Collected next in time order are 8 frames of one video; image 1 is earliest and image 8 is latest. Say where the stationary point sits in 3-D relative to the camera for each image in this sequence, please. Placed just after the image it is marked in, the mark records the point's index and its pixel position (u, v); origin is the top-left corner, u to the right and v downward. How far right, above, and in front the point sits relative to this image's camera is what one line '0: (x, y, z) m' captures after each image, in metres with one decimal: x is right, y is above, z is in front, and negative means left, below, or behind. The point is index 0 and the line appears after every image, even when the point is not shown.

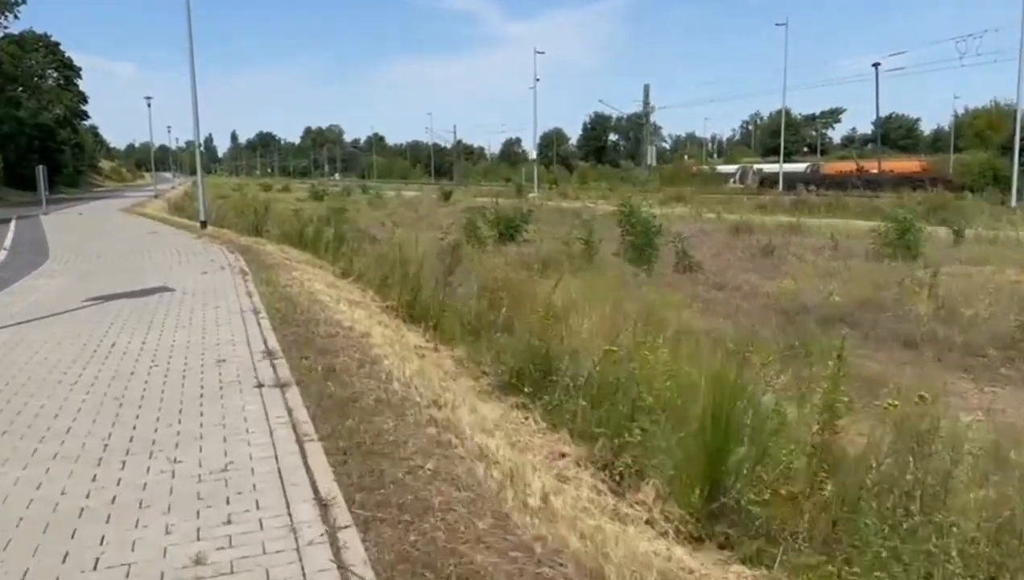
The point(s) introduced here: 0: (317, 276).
0: (-2.7, +0.2, +11.5) m
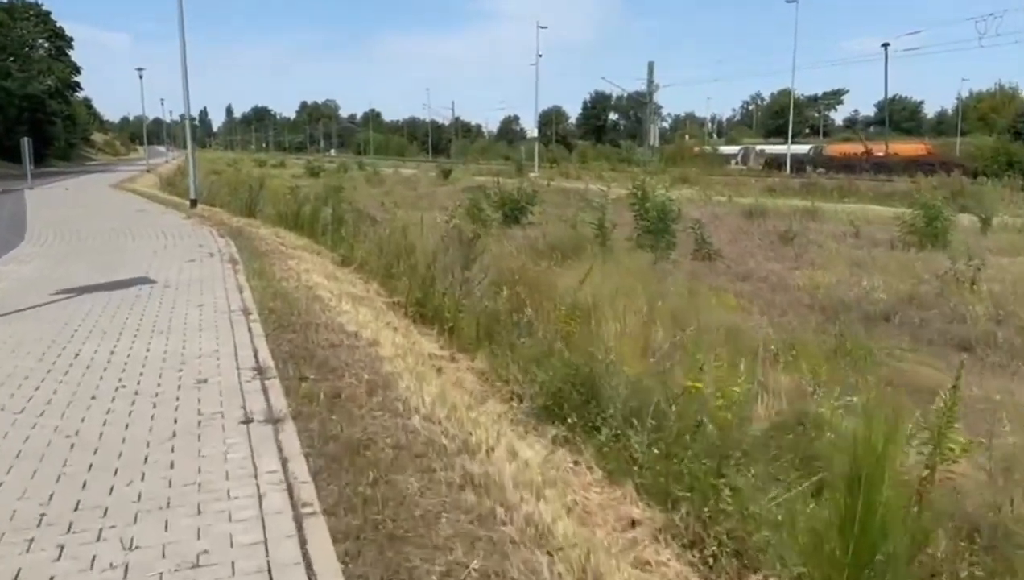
0: (-2.5, +0.3, +10.5) m
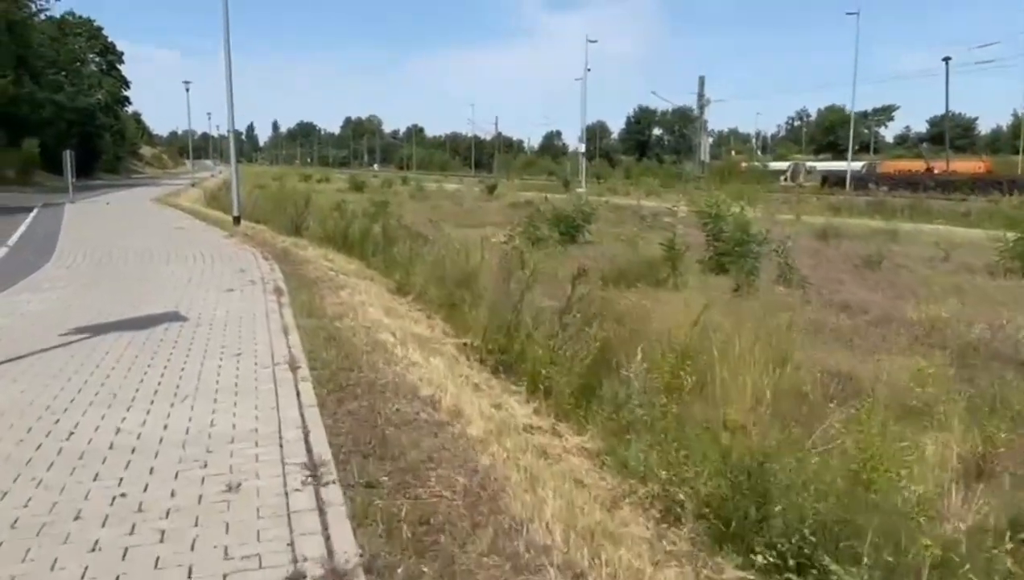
0: (-1.5, -0.1, +9.1) m
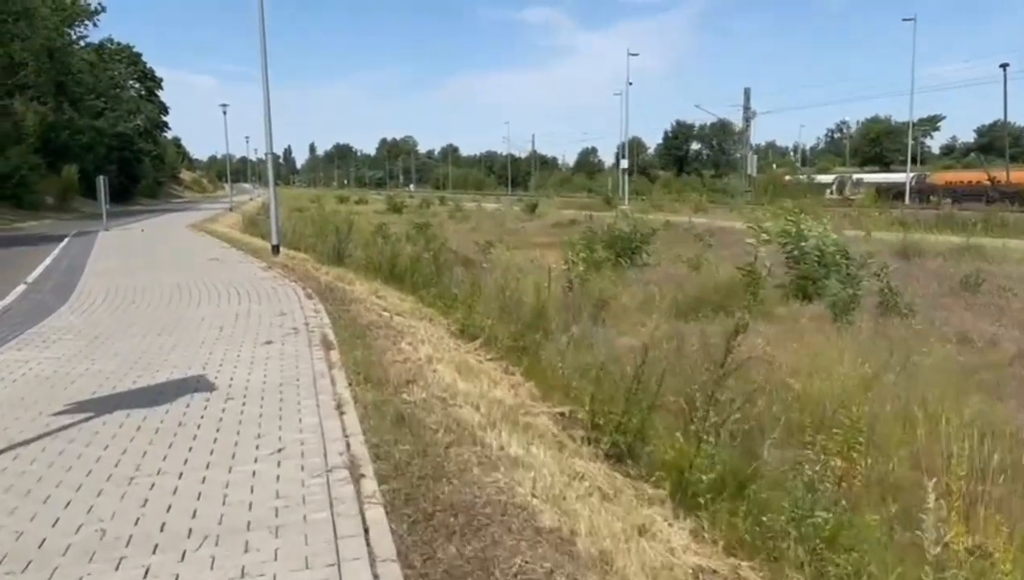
0: (-0.7, -0.5, +7.6) m
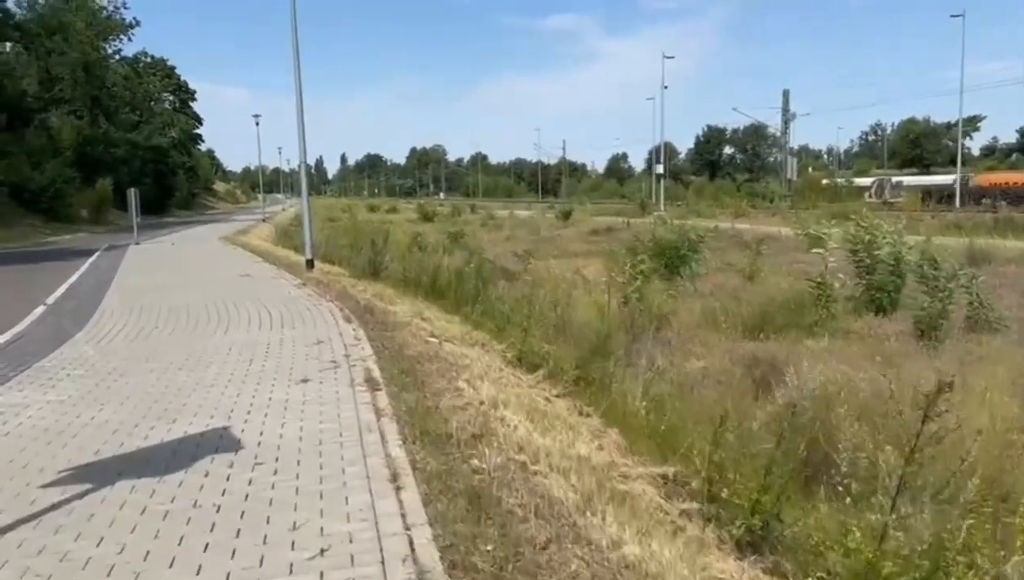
0: (-0.1, -0.7, +6.5) m
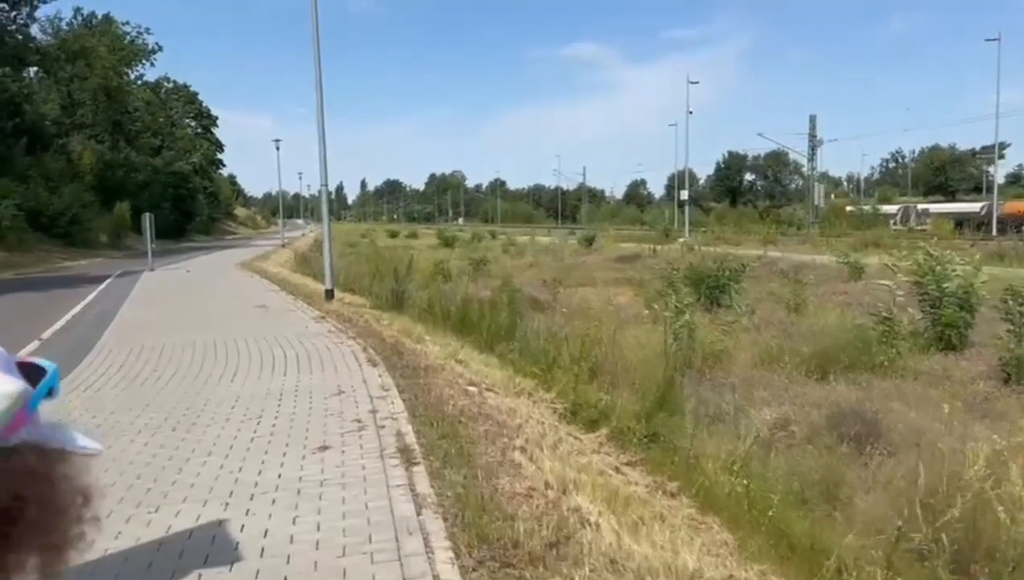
0: (+0.3, -1.0, +5.3) m
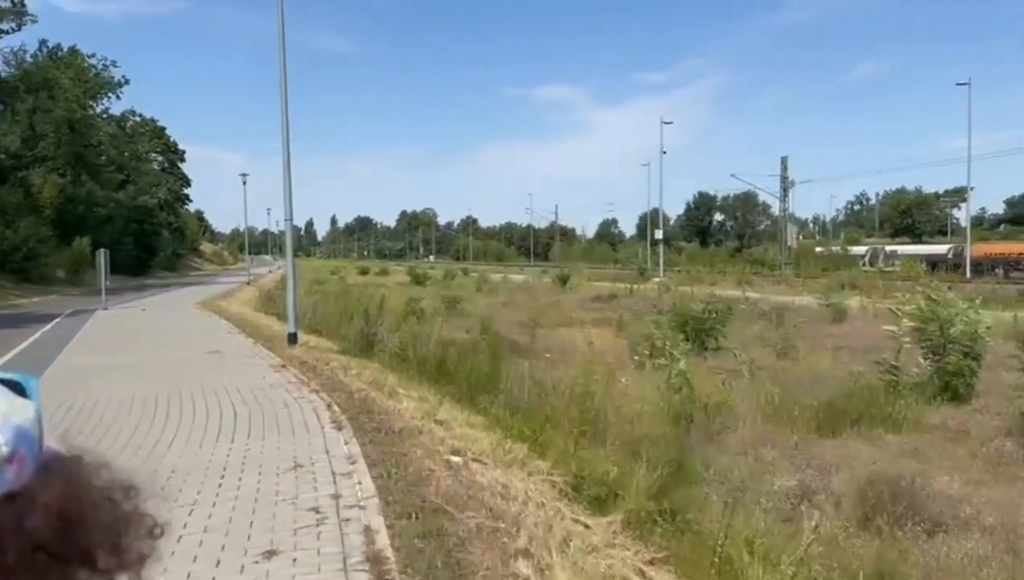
0: (+0.3, -1.3, +4.1) m
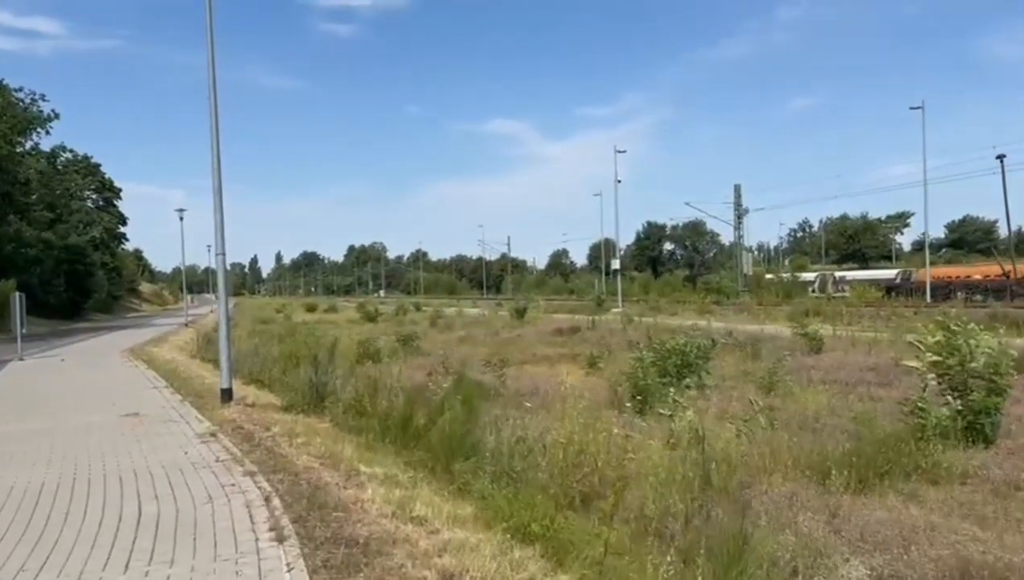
0: (+0.5, -1.5, +2.2) m
